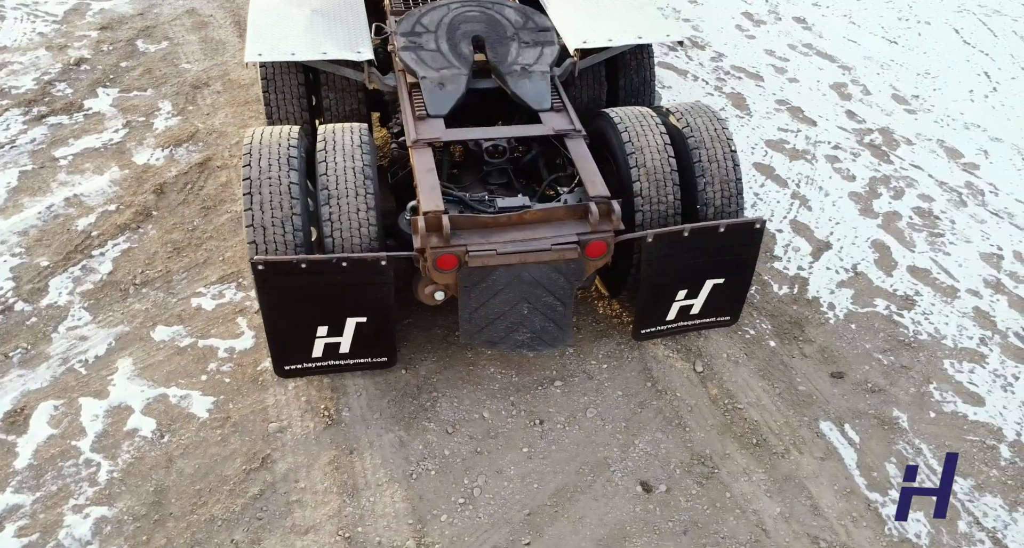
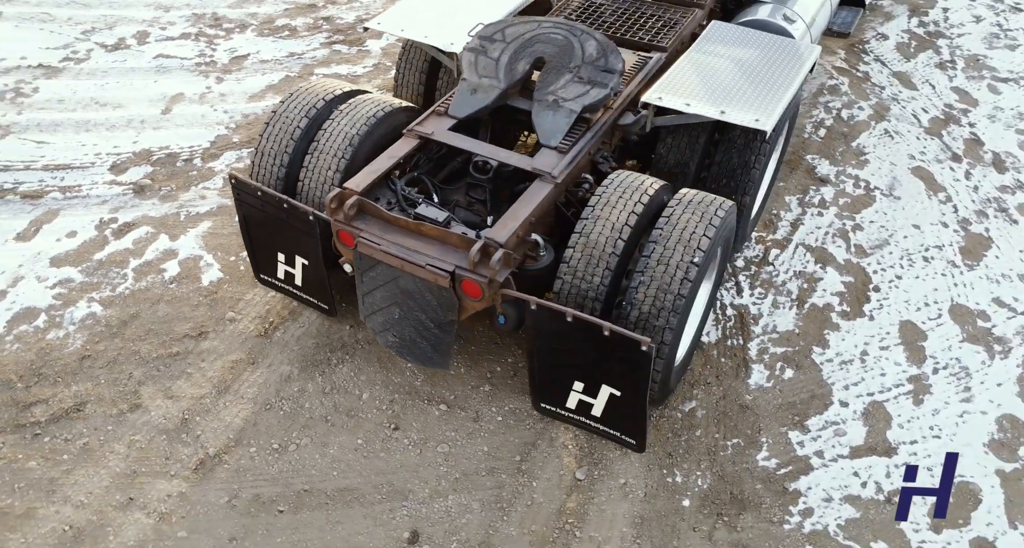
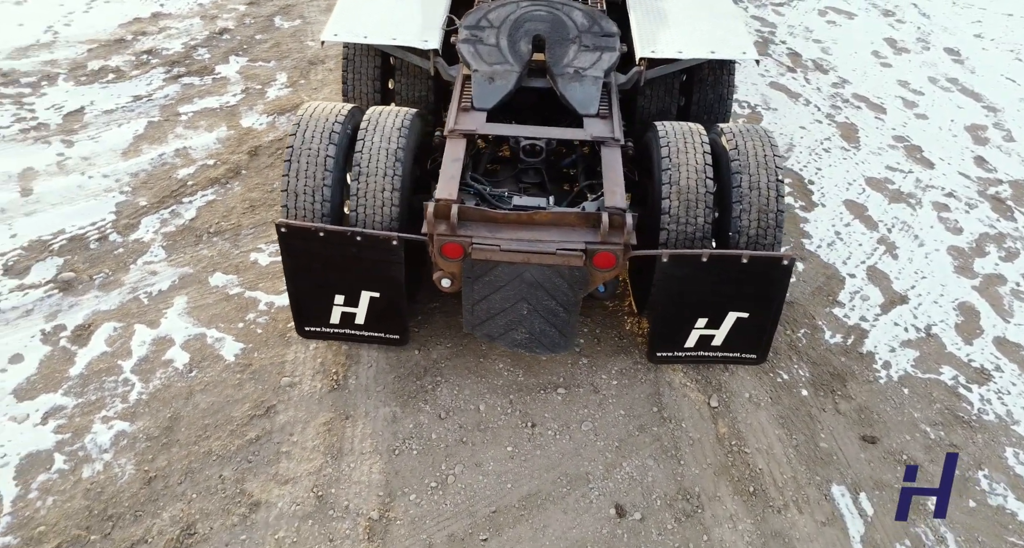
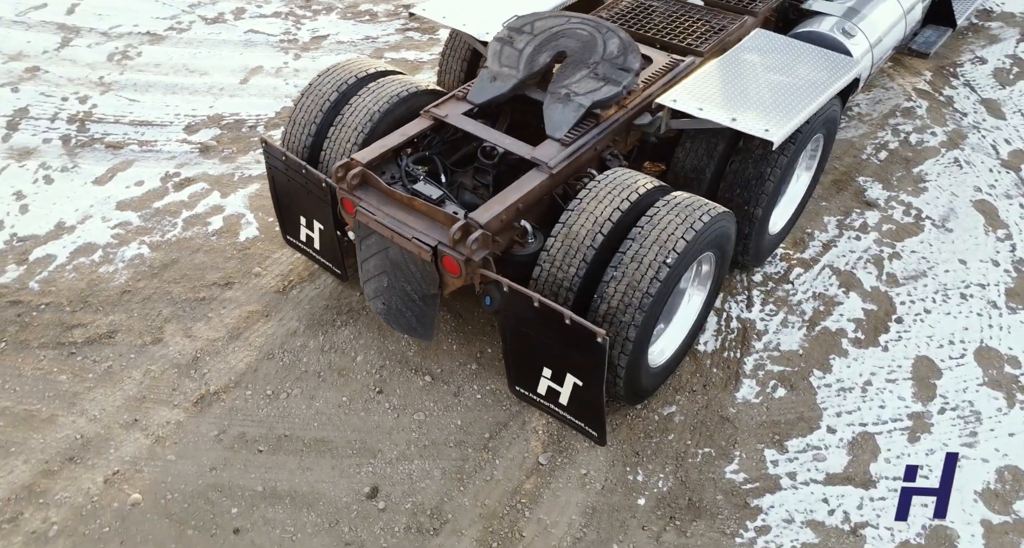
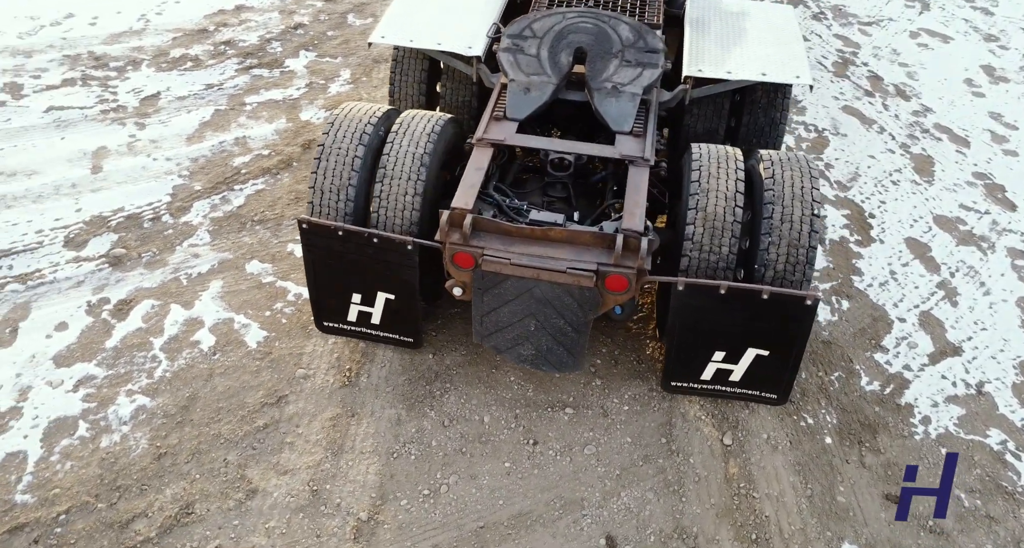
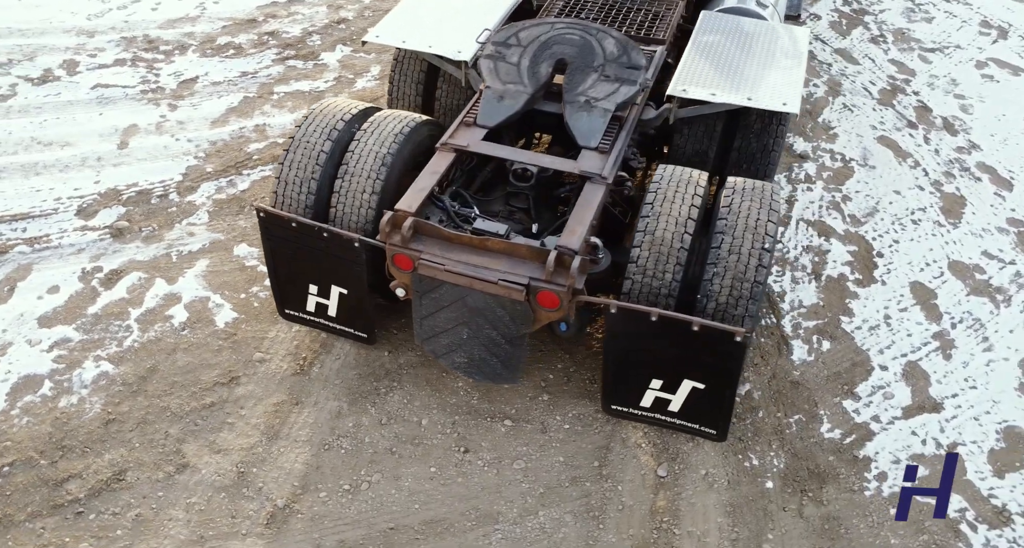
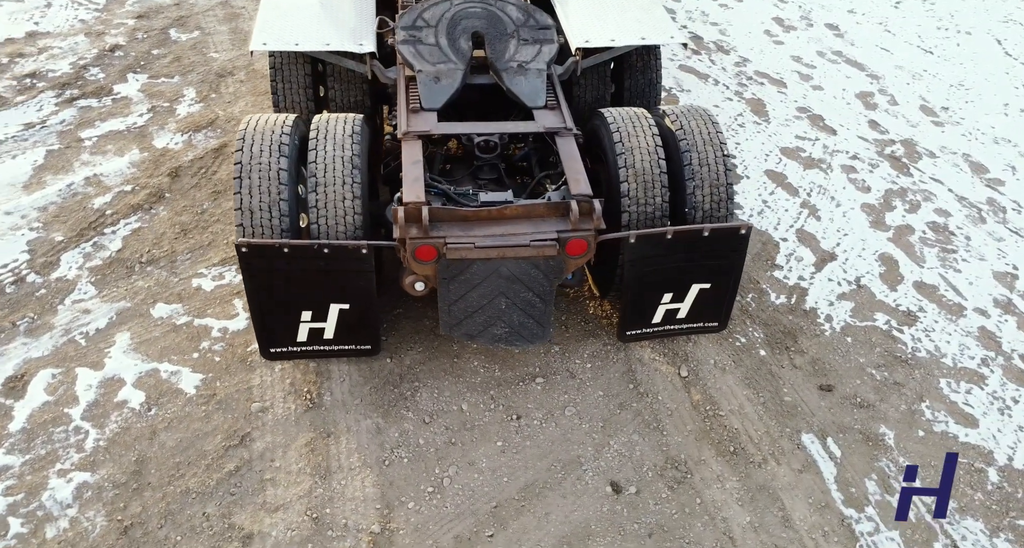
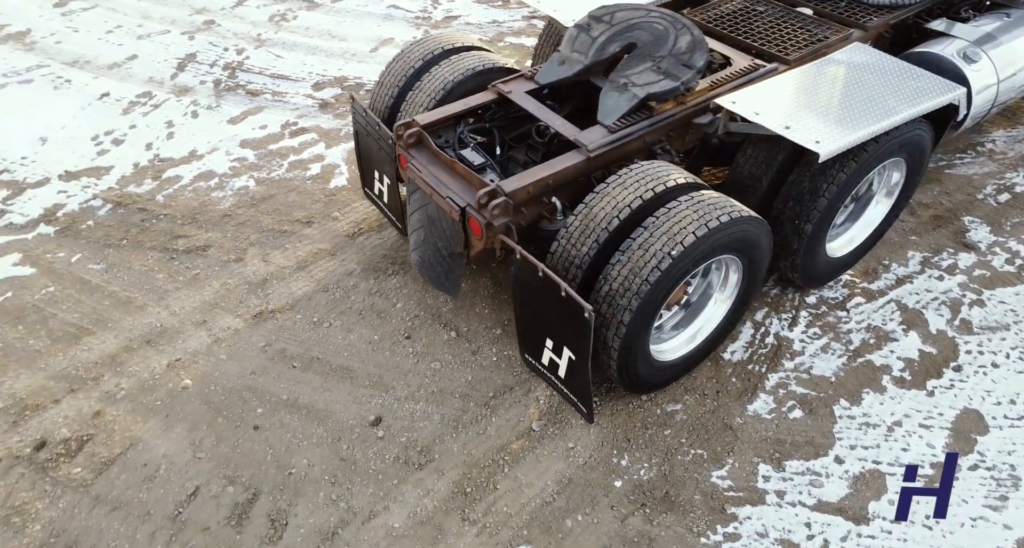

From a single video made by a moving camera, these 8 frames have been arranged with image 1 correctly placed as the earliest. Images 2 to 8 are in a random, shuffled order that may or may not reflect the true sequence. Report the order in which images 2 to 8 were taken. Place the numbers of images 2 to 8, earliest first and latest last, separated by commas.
7, 3, 5, 6, 2, 4, 8
